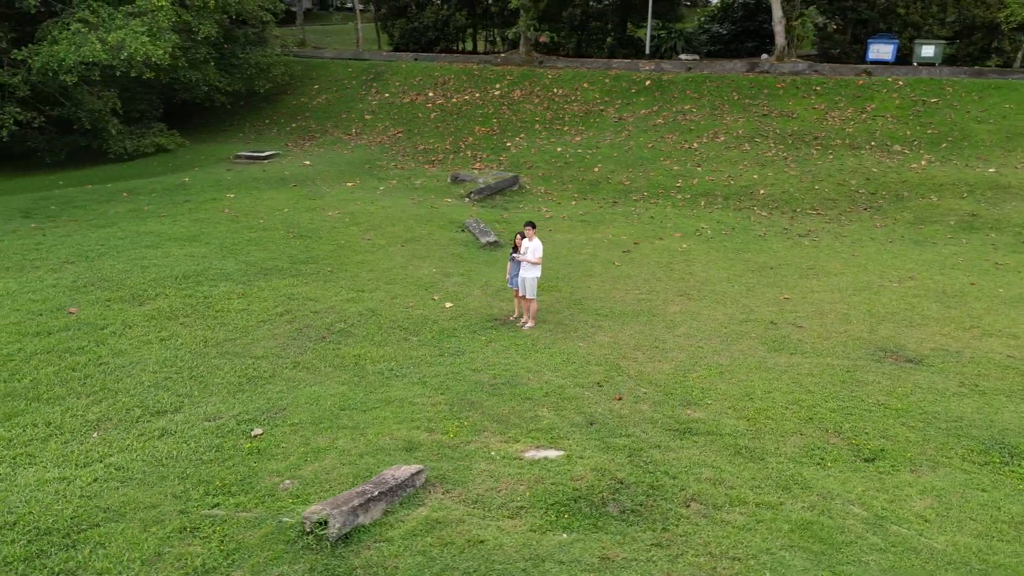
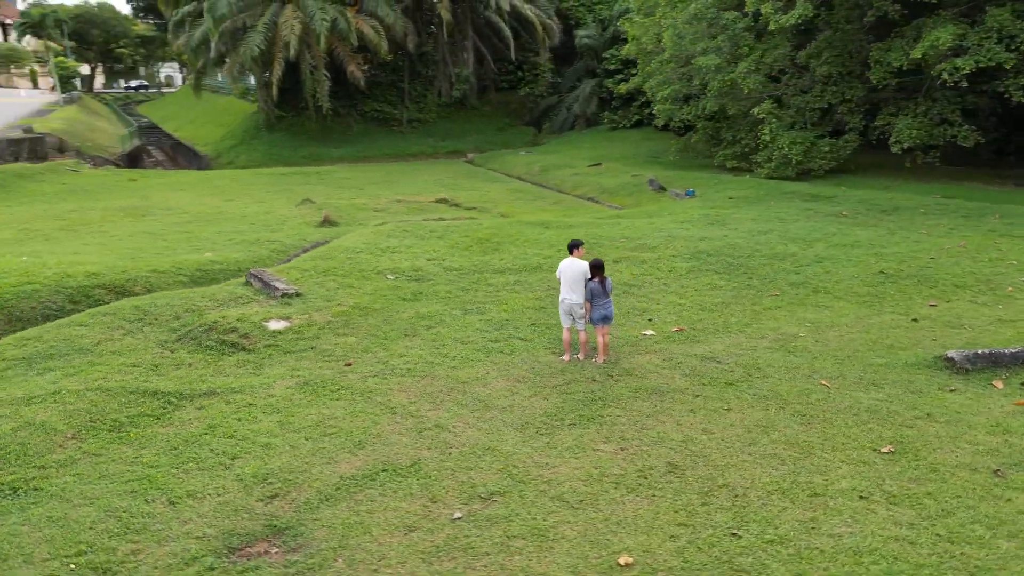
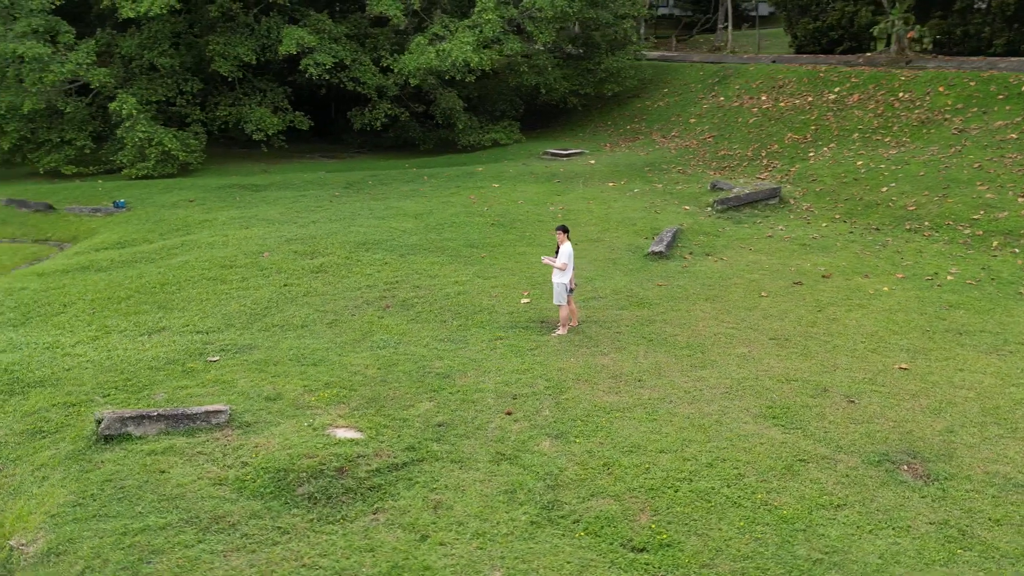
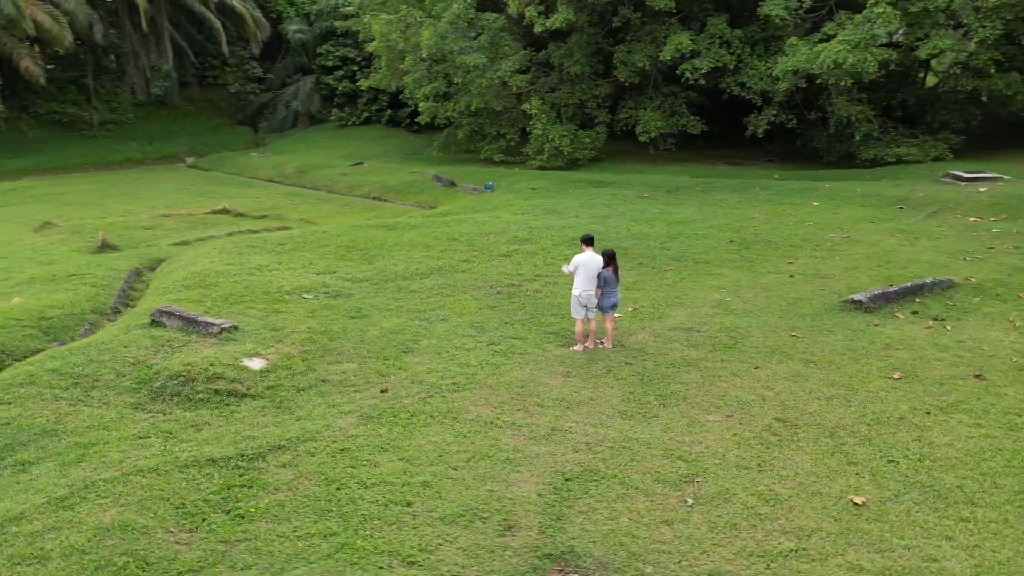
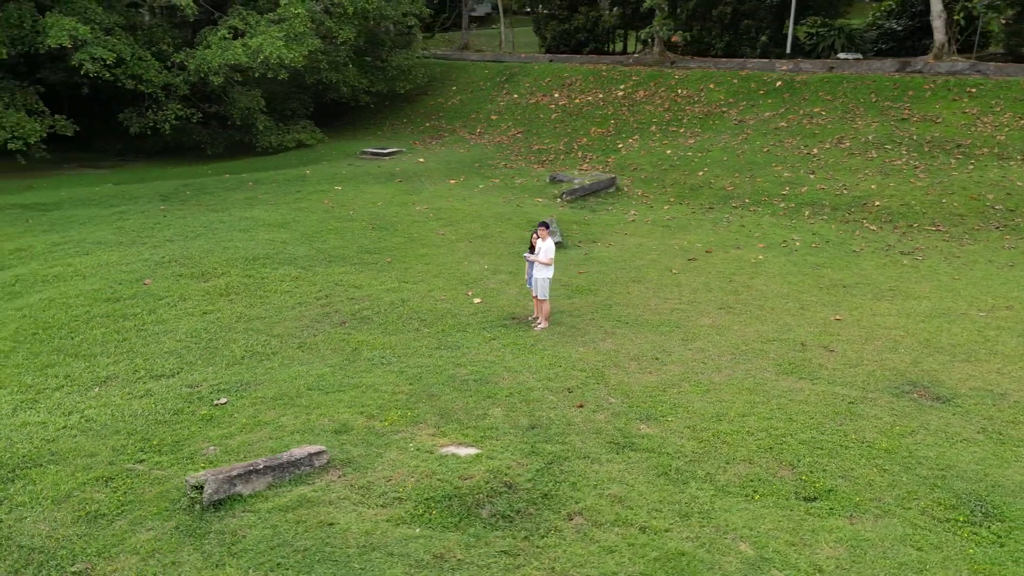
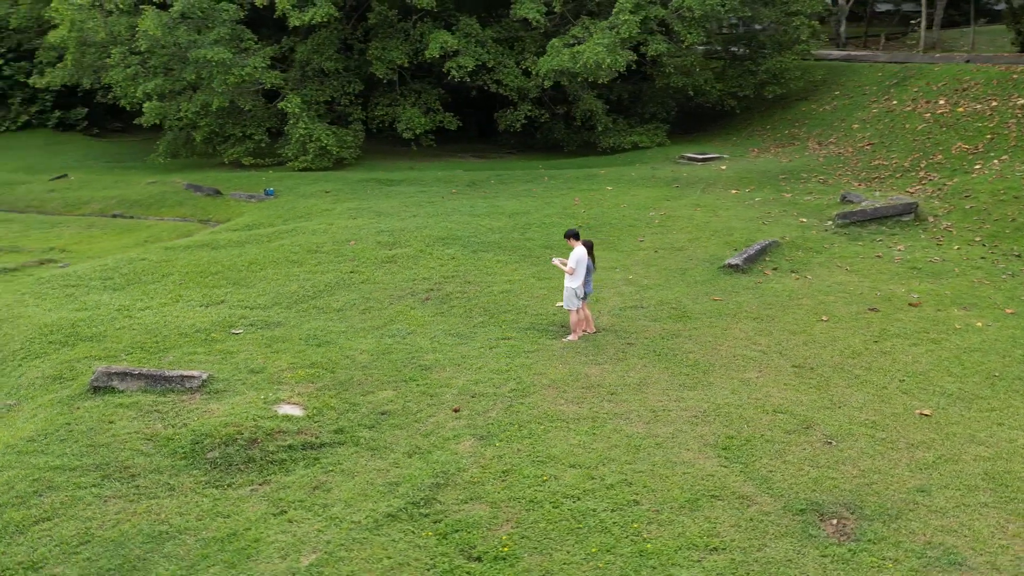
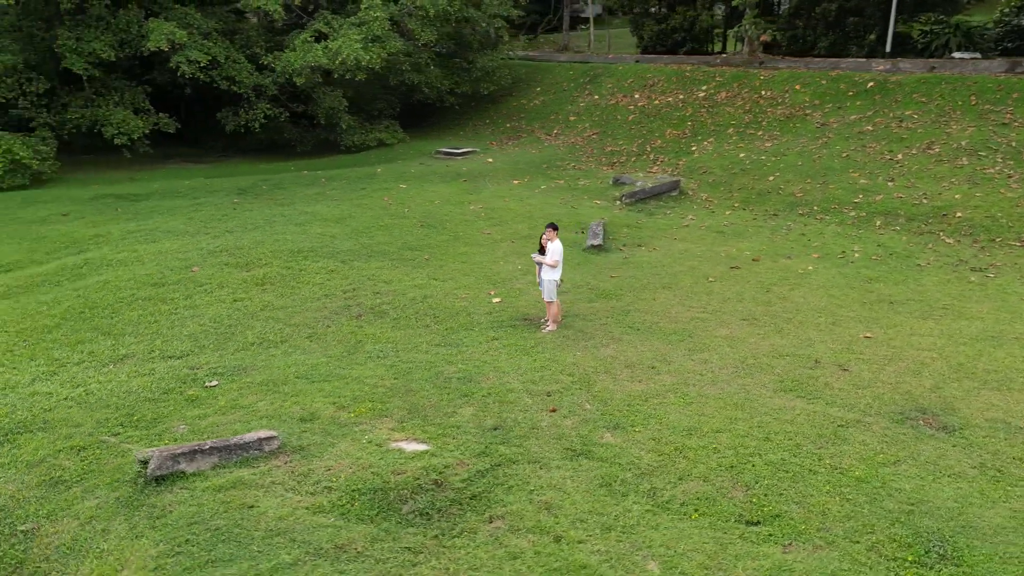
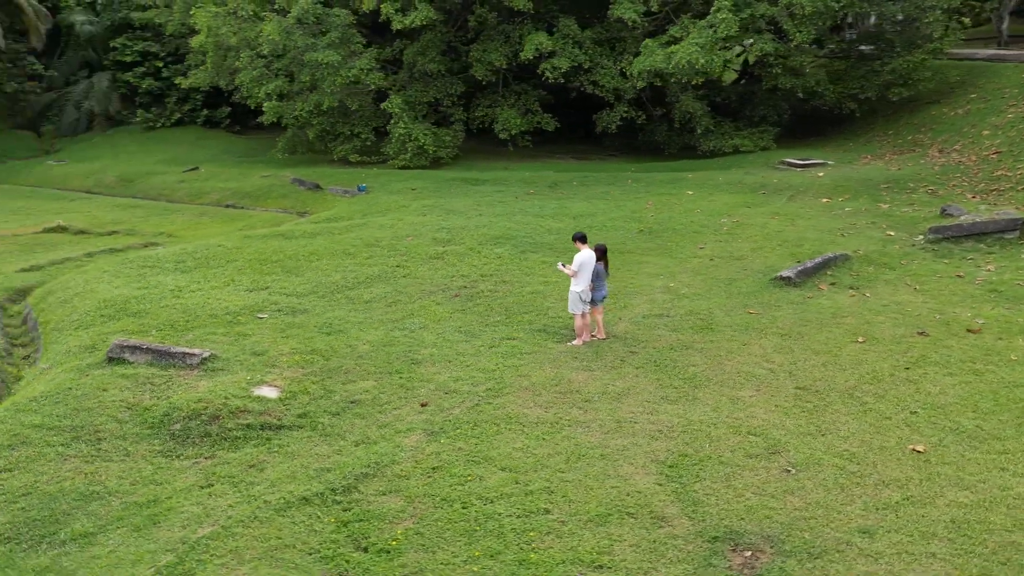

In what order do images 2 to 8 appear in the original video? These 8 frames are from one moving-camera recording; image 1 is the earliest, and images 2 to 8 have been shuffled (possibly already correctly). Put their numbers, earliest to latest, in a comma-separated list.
5, 7, 3, 6, 8, 4, 2
